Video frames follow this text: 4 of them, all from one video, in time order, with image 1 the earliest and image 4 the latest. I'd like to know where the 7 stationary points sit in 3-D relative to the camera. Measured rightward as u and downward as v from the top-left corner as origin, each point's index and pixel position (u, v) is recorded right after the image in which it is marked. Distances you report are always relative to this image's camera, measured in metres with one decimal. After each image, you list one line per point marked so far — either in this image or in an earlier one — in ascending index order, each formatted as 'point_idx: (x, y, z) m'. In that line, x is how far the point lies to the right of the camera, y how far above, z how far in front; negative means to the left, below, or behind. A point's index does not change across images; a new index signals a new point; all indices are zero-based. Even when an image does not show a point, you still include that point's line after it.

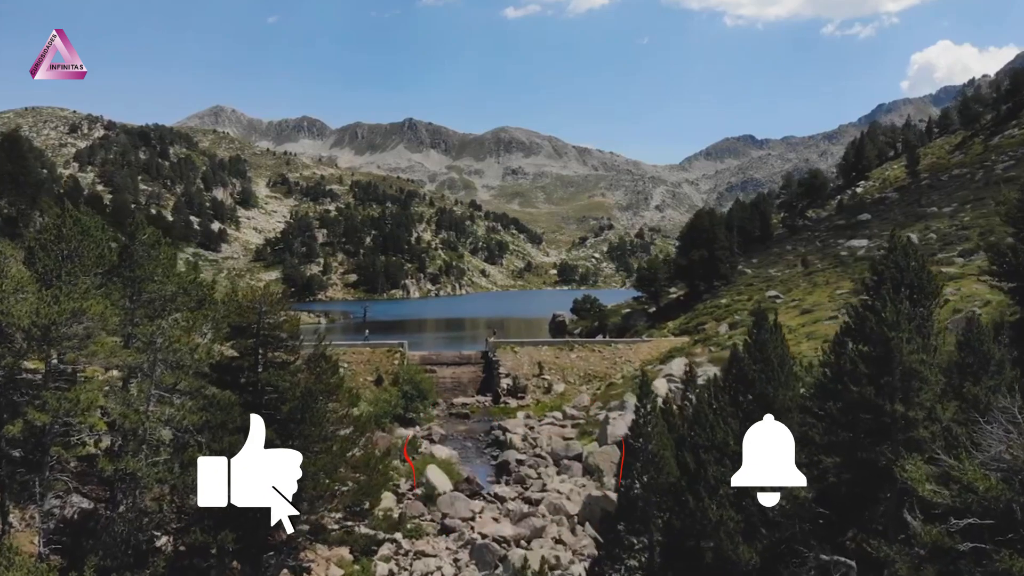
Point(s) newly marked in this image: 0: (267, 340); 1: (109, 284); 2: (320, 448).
0: (-7.6, -1.7, +18.5) m
1: (-13.3, +0.1, +19.7) m
2: (-5.9, -4.9, +18.2) m
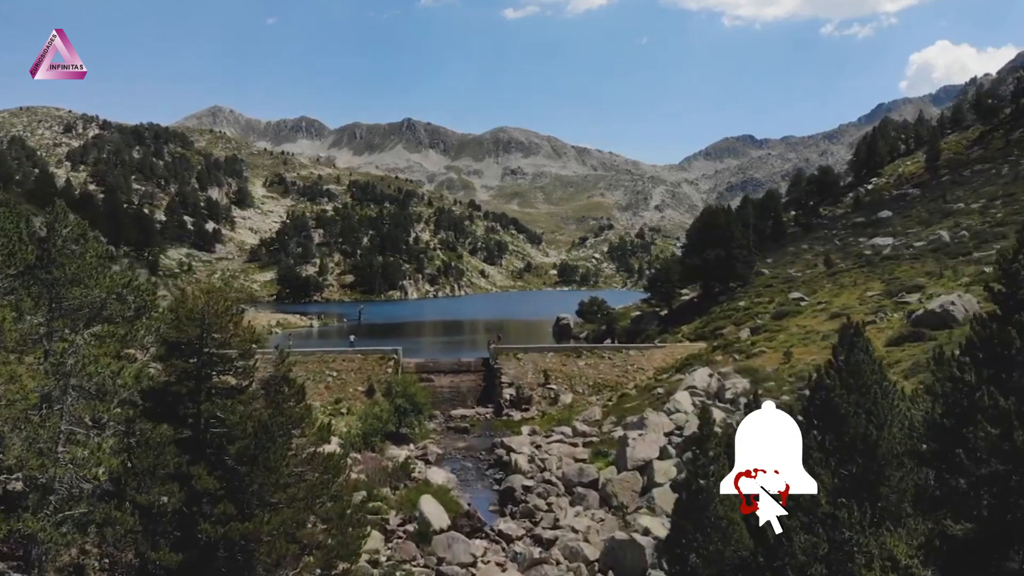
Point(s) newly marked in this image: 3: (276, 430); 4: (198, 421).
0: (-7.3, -1.8, +14.5) m
1: (-13.0, 0.0, +15.8) m
2: (-5.6, -5.0, +14.2) m
3: (-5.6, -3.5, +14.2) m
4: (-7.5, -3.2, +14.3) m
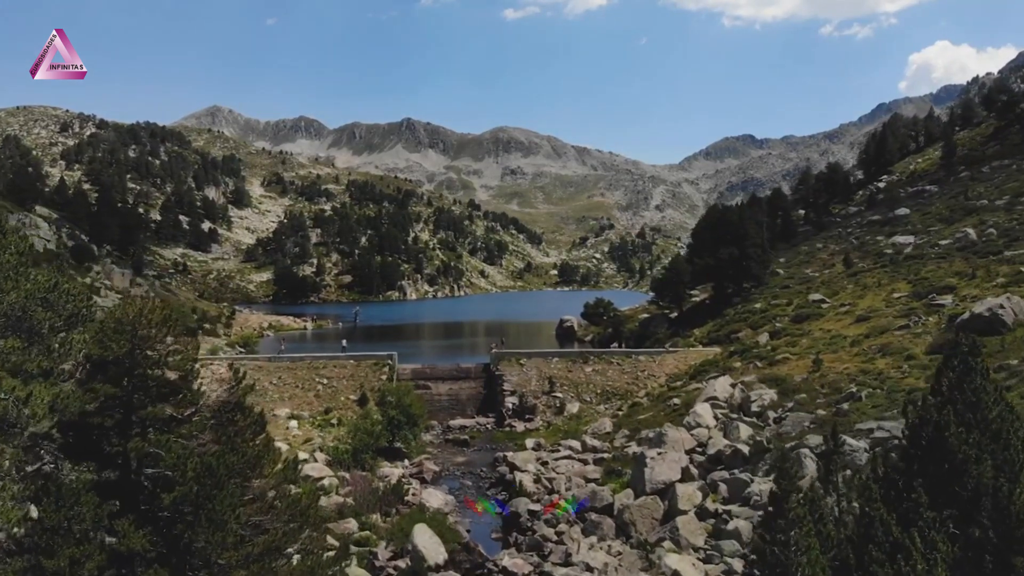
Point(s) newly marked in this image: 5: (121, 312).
0: (-7.1, -1.9, +11.6) m
1: (-12.8, -0.1, +12.8) m
2: (-5.4, -5.1, +11.3) m
3: (-5.4, -3.5, +11.2) m
4: (-7.3, -3.3, +11.4) m
5: (-7.5, -0.5, +11.6) m
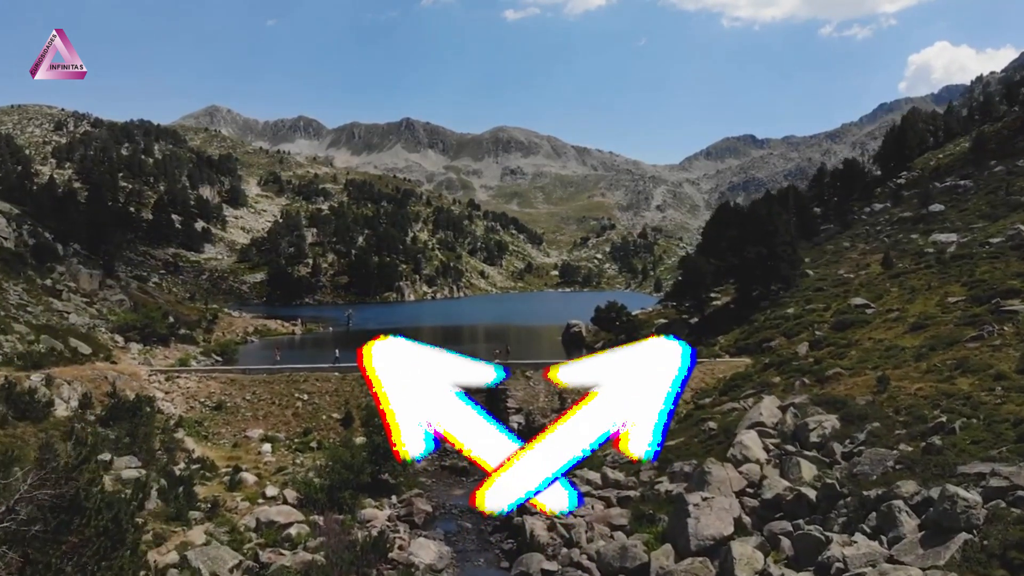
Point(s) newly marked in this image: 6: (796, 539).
0: (-6.8, -2.1, +6.6) m
1: (-12.5, -0.3, +7.8) m
2: (-5.0, -5.3, +6.3) m
3: (-5.1, -3.7, +6.2) m
4: (-7.0, -3.5, +6.4) m
5: (-7.2, -0.7, +6.5) m
6: (+9.2, -8.1, +19.2) m
